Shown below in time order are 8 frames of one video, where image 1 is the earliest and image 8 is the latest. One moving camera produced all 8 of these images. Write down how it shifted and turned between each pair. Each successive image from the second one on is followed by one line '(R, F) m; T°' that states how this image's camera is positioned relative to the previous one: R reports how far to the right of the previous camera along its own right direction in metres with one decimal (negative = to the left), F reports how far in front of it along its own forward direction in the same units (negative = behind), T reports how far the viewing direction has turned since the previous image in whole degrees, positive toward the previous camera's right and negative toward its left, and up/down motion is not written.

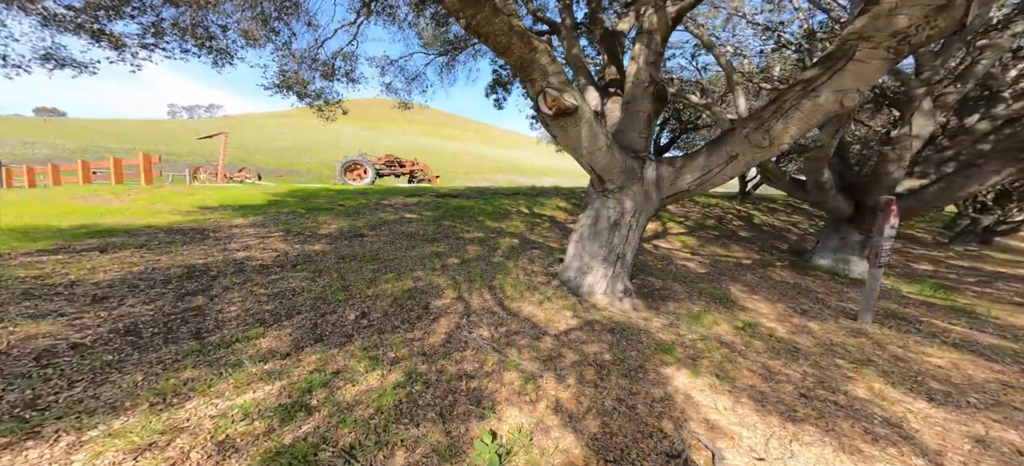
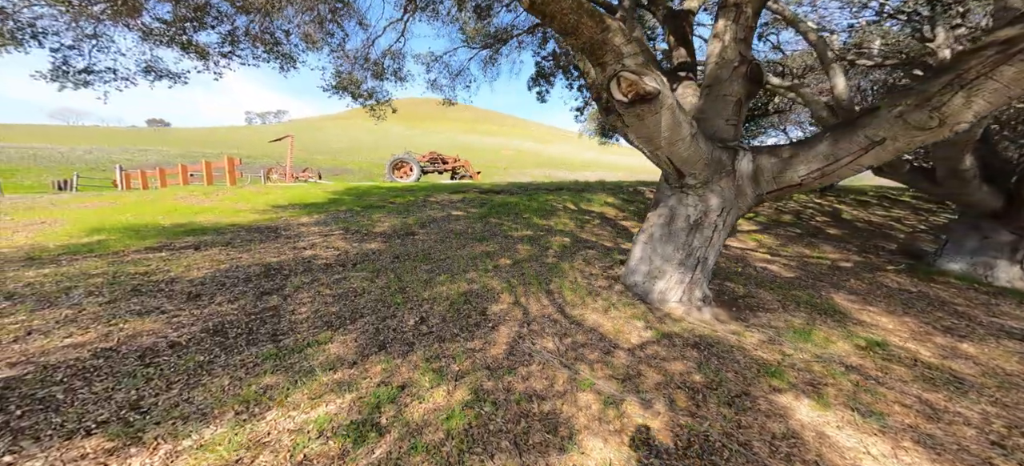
(-0.3, +0.3) m; -6°
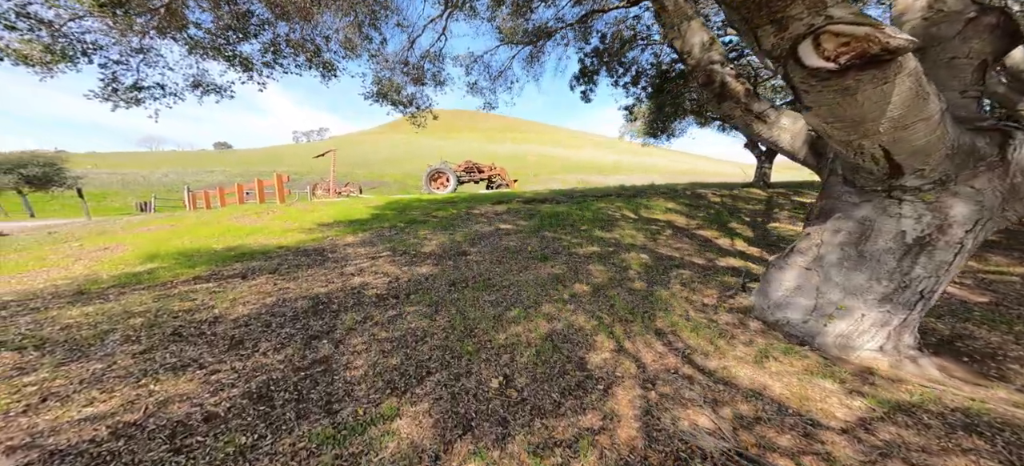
(-0.7, +1.0) m; -5°
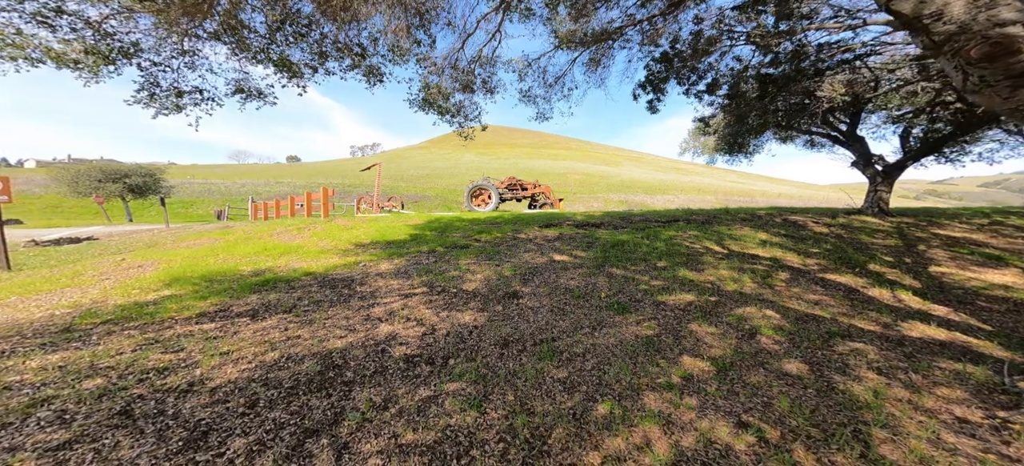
(-0.5, +1.6) m; -7°
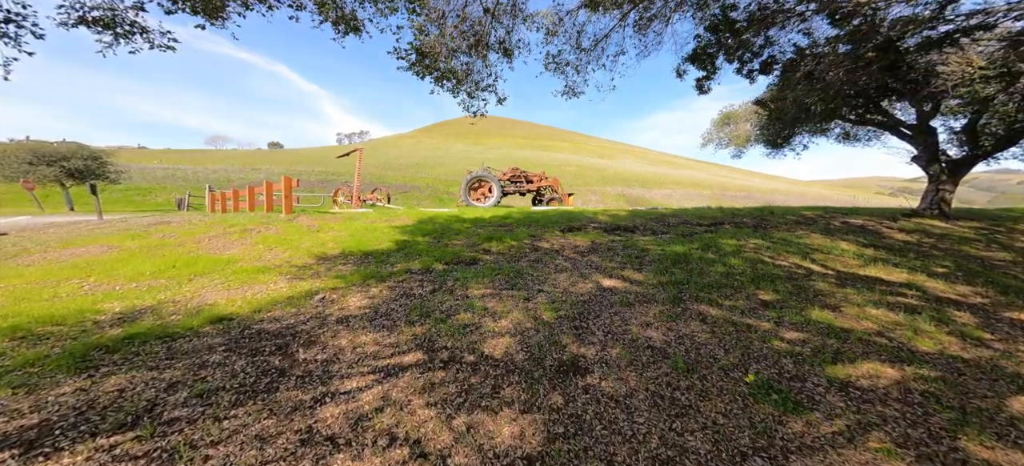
(-0.7, +2.5) m; +3°
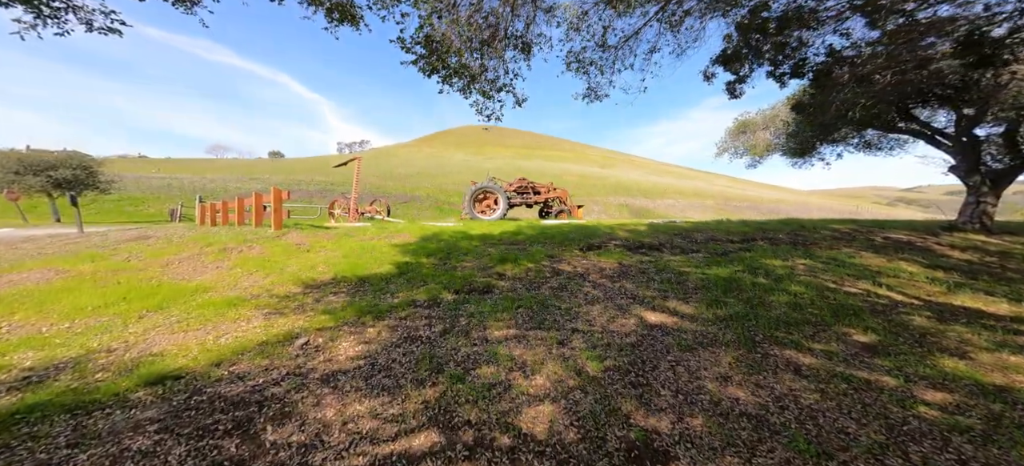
(-0.4, +1.0) m; 0°
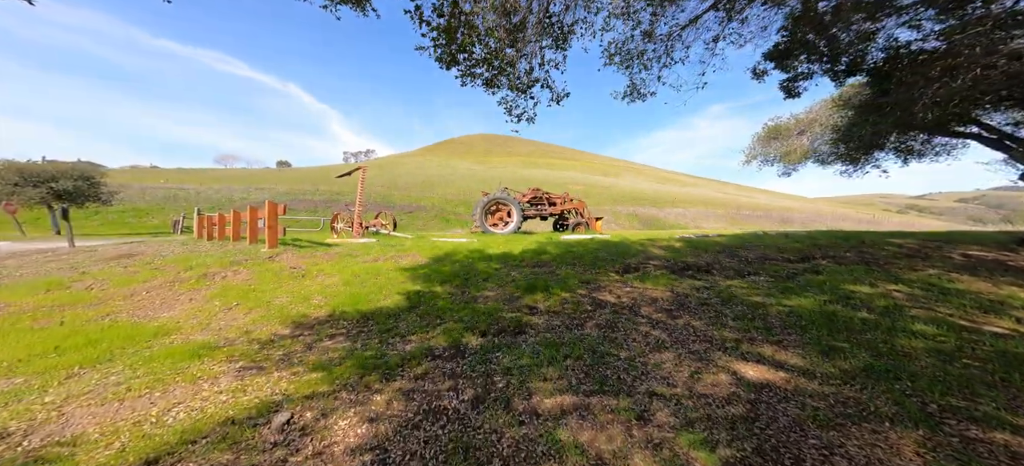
(-0.5, +1.2) m; -1°
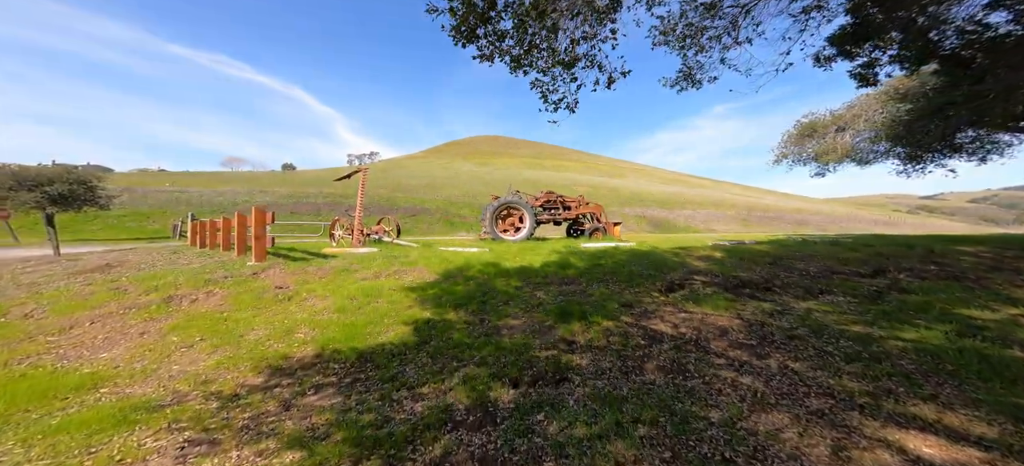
(-0.4, +1.1) m; 0°
